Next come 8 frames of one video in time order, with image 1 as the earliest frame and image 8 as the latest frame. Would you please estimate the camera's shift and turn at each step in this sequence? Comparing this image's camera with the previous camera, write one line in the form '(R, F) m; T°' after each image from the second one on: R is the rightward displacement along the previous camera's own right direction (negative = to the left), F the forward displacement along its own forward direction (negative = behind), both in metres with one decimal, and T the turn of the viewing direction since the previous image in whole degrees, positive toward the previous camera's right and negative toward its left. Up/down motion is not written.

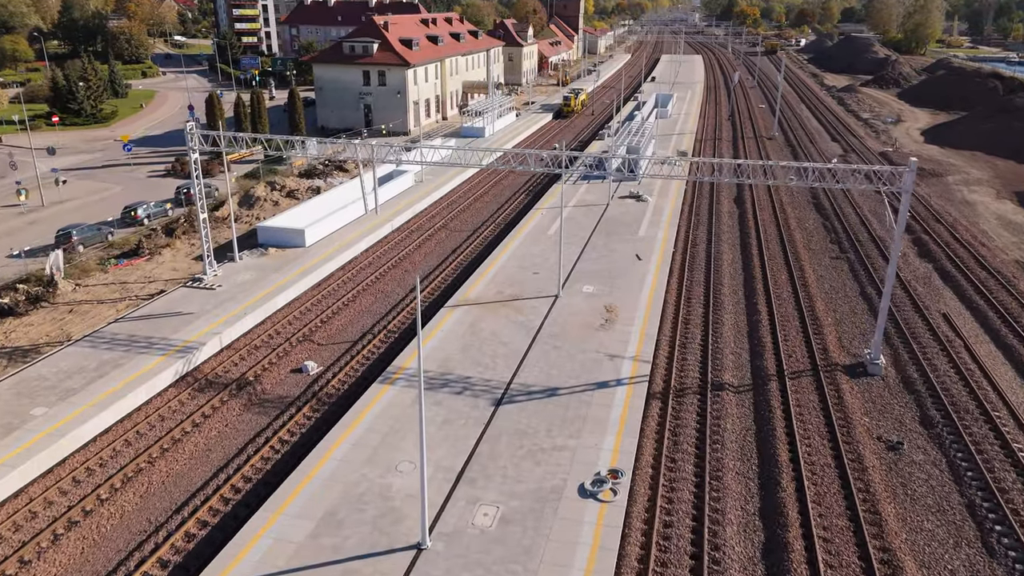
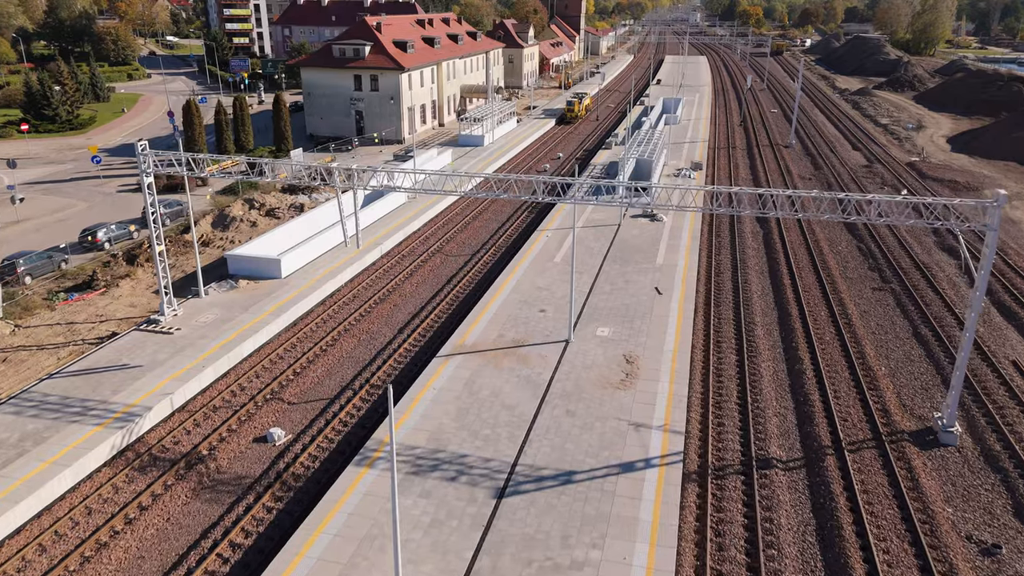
(-0.1, +2.9) m; 0°
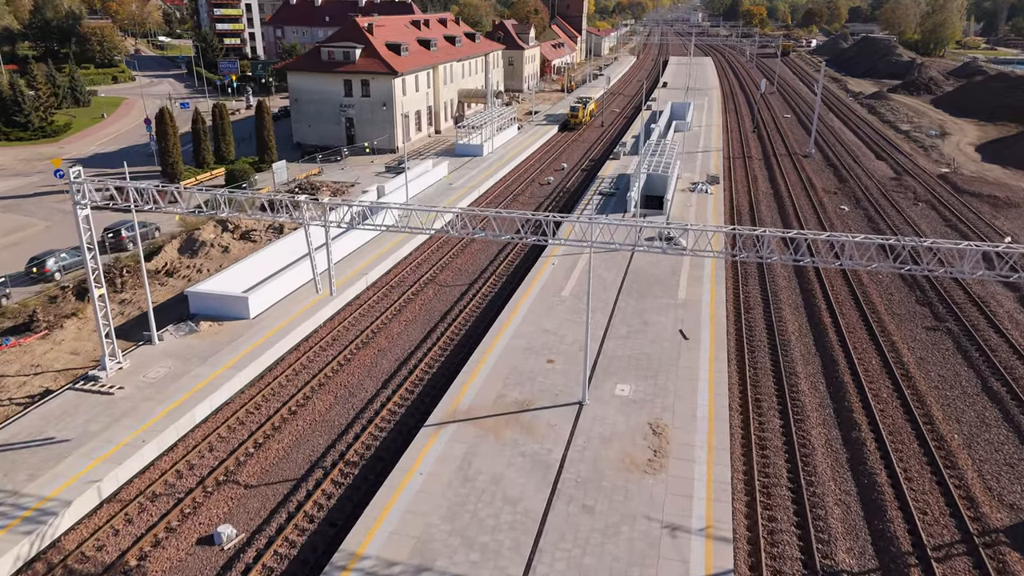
(-0.1, +2.9) m; 0°
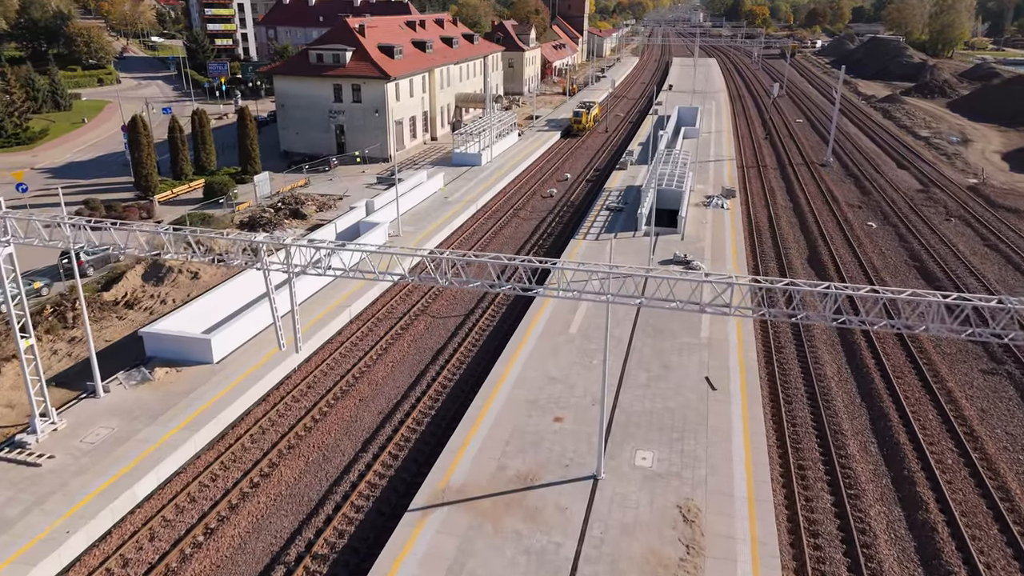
(0.0, +2.5) m; 0°
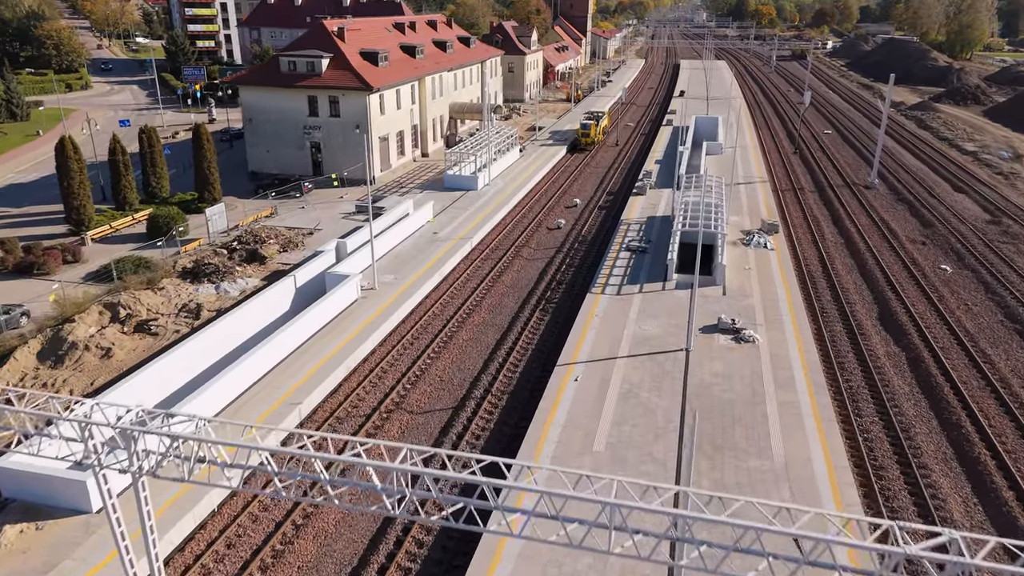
(-0.1, +5.1) m; 0°
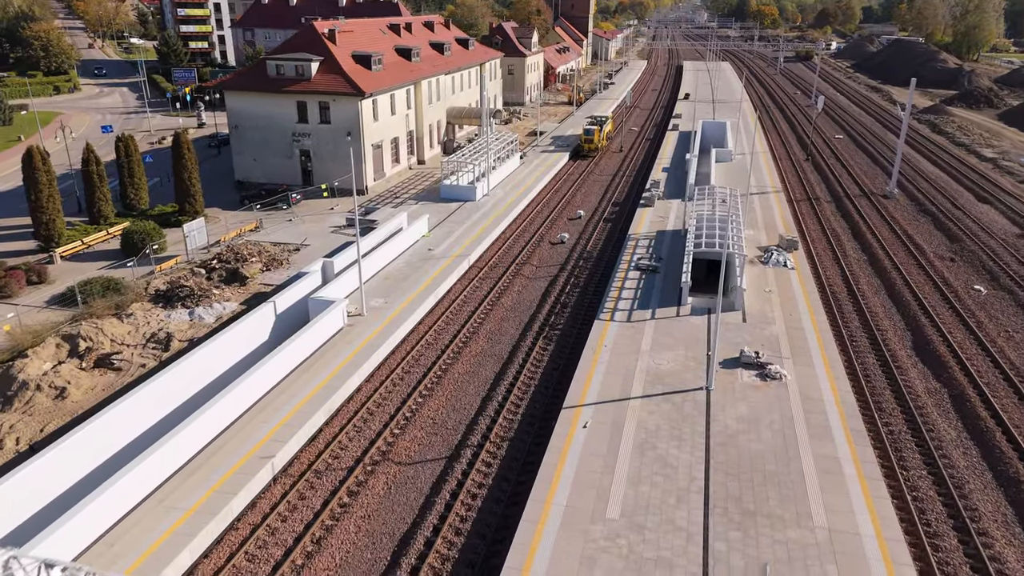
(0.0, +1.8) m; 0°
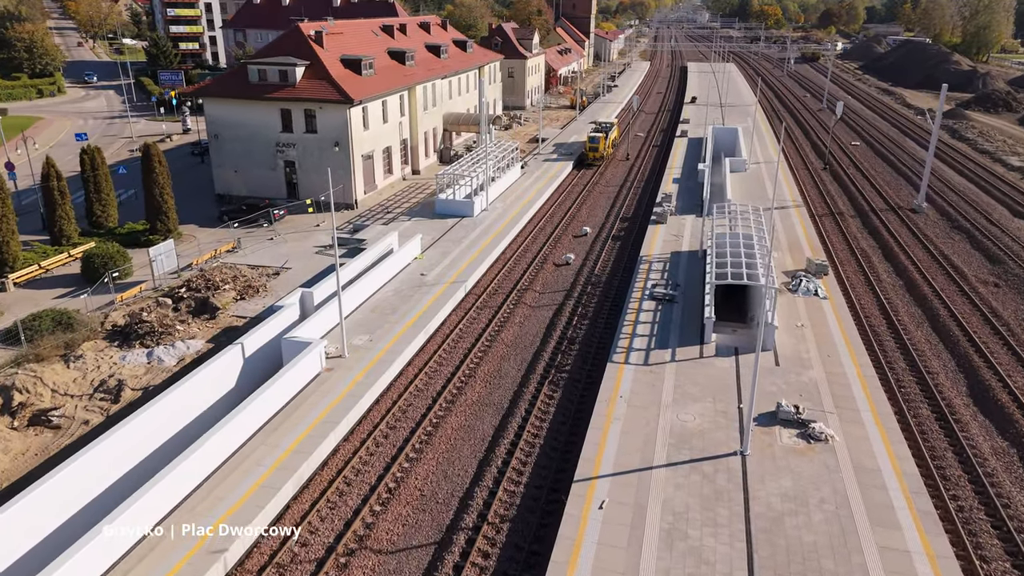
(0.0, +2.4) m; 0°
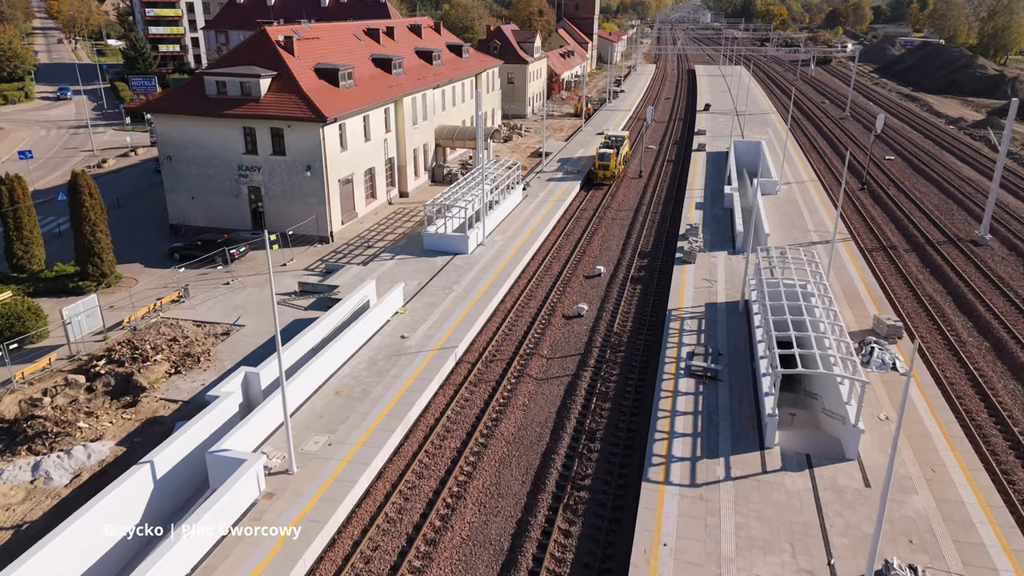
(-0.1, +4.3) m; 0°
